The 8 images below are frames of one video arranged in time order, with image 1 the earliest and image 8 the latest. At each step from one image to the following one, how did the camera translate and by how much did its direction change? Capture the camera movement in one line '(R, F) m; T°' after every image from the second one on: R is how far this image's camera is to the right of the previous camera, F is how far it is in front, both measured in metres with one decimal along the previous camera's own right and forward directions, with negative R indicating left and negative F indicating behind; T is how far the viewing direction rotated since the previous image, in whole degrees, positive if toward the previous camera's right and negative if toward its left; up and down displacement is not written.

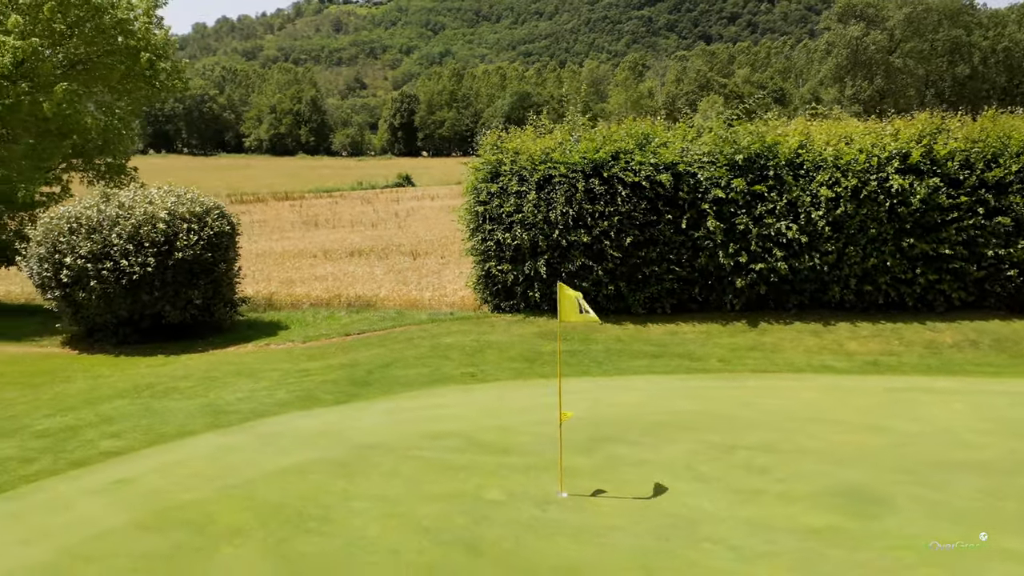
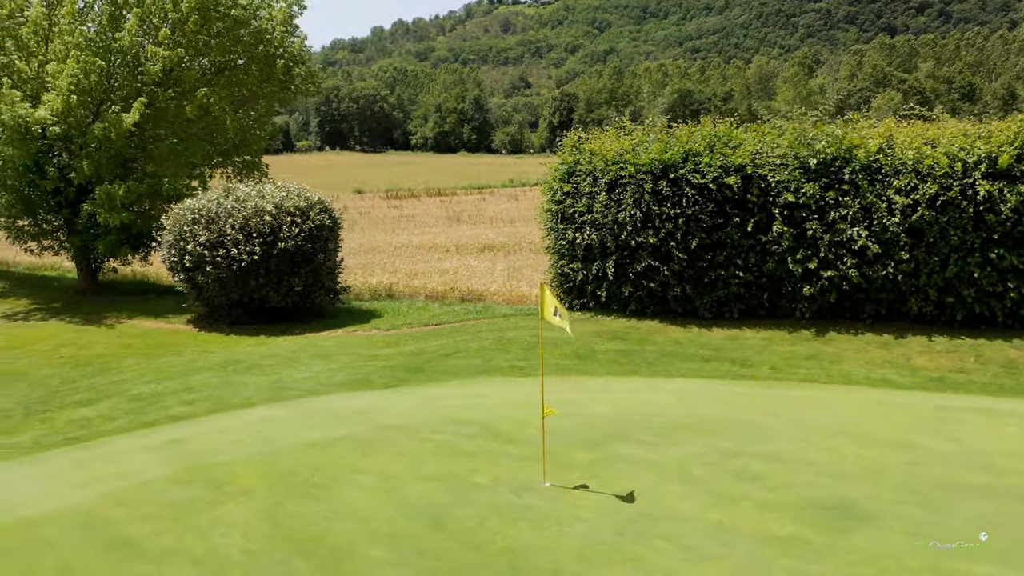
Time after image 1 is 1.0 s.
(+1.4, -0.2) m; -11°
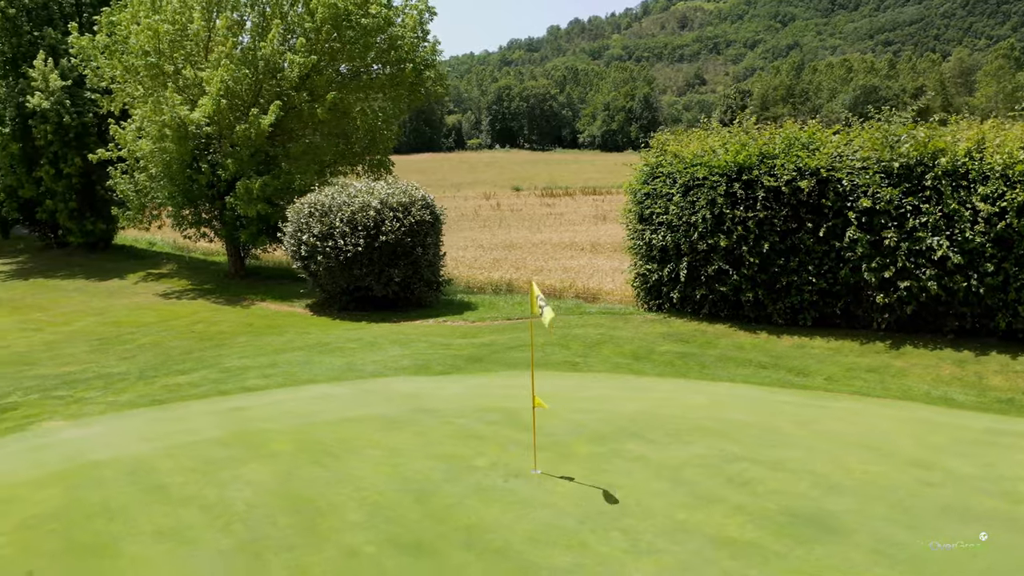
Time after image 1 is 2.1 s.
(+1.5, -0.3) m; -12°
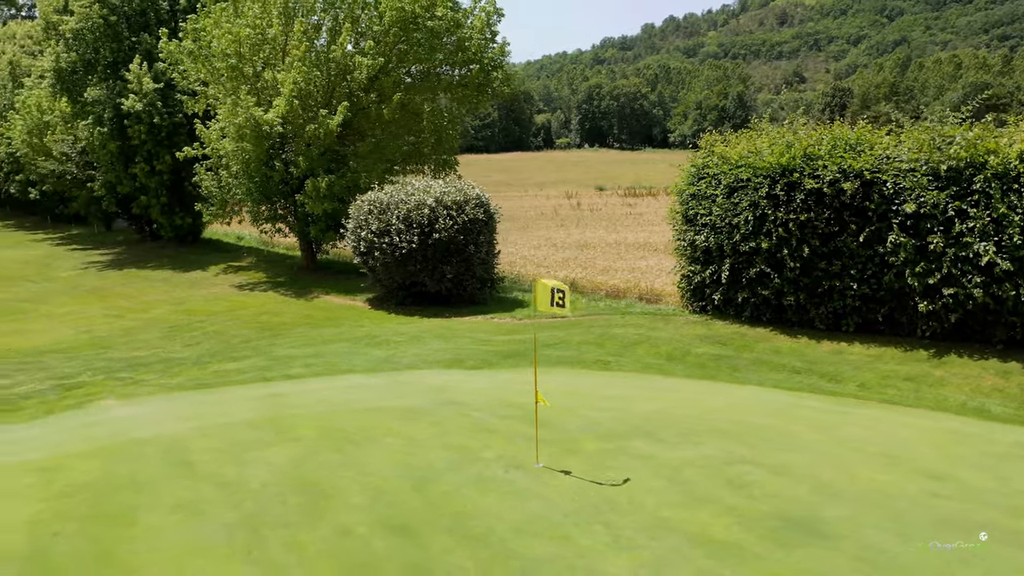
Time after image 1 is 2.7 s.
(+0.8, -0.2) m; -6°
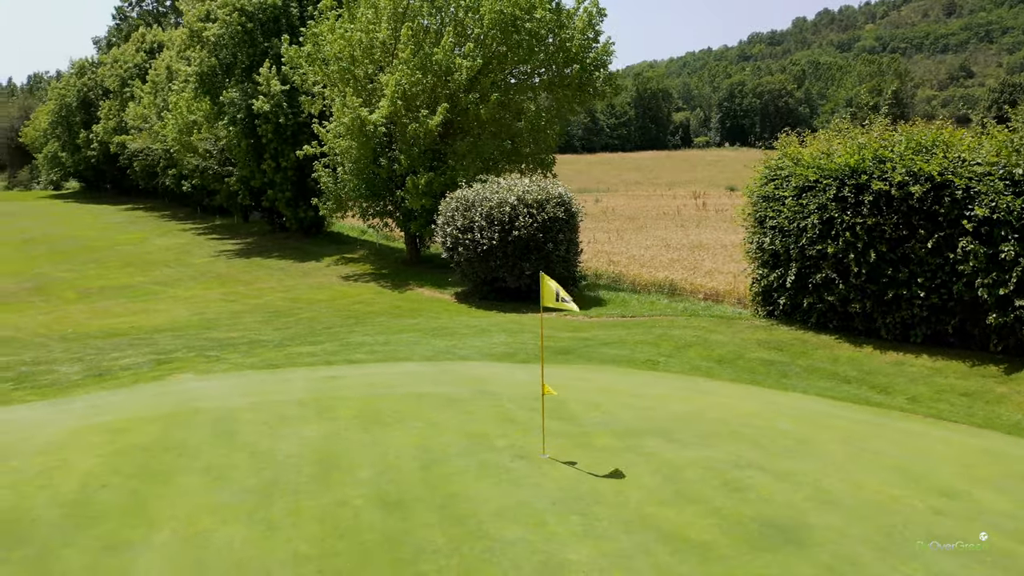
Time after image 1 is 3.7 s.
(+1.2, -0.2) m; -9°
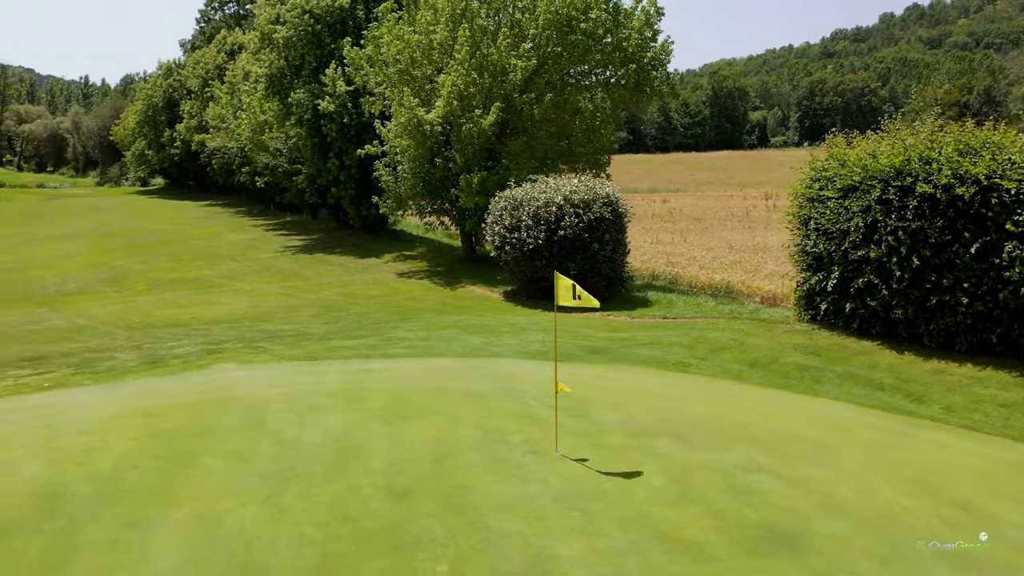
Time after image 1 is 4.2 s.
(+0.5, -0.1) m; -5°
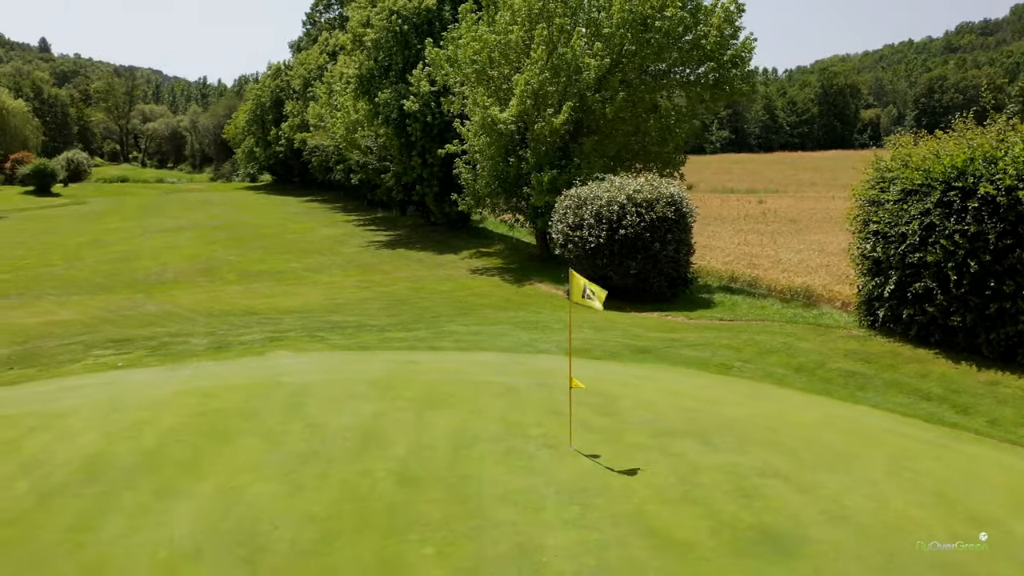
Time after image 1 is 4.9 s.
(+0.8, -0.1) m; -7°
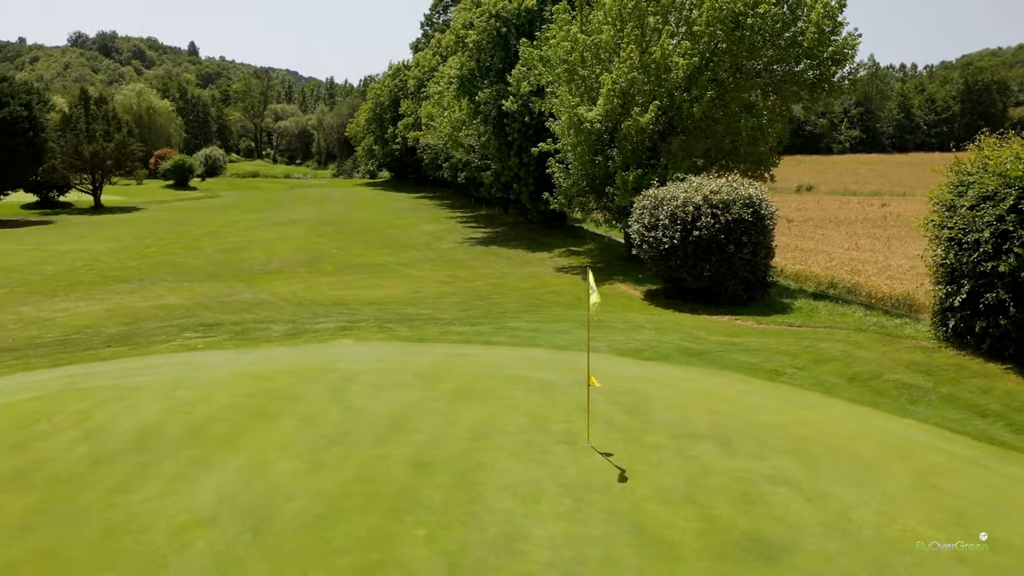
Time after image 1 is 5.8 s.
(+0.9, -0.1) m; -8°
